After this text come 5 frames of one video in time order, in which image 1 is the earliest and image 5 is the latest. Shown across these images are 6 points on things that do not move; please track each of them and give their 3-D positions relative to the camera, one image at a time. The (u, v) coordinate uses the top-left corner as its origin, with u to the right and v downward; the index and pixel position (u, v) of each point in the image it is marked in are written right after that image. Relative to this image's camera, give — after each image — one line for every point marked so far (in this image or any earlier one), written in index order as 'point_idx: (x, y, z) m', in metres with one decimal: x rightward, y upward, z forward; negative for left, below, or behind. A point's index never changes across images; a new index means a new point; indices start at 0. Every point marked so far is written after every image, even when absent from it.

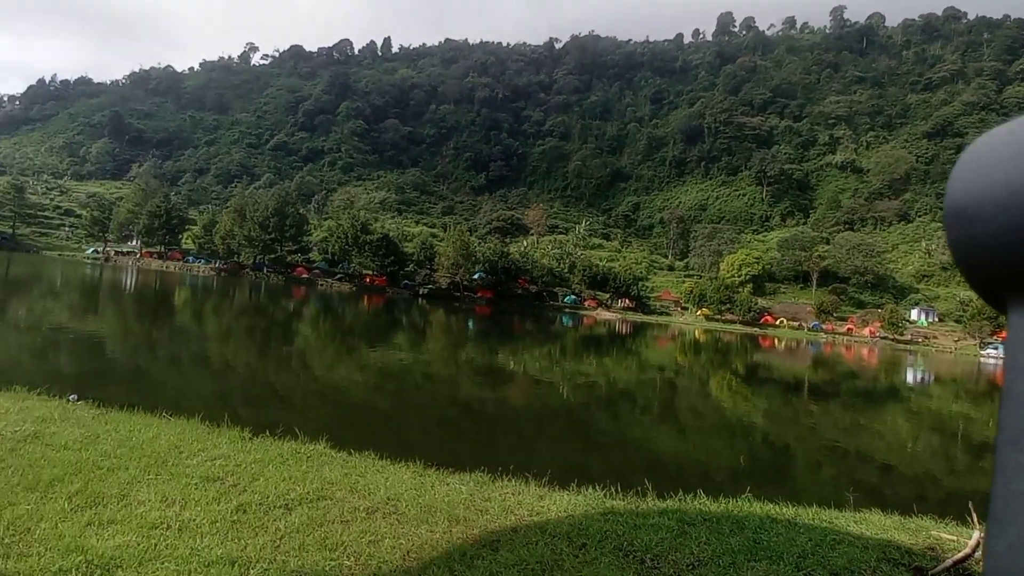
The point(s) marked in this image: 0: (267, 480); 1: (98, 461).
0: (-2.3, -1.8, +5.7) m
1: (-4.0, -1.7, +5.9) m
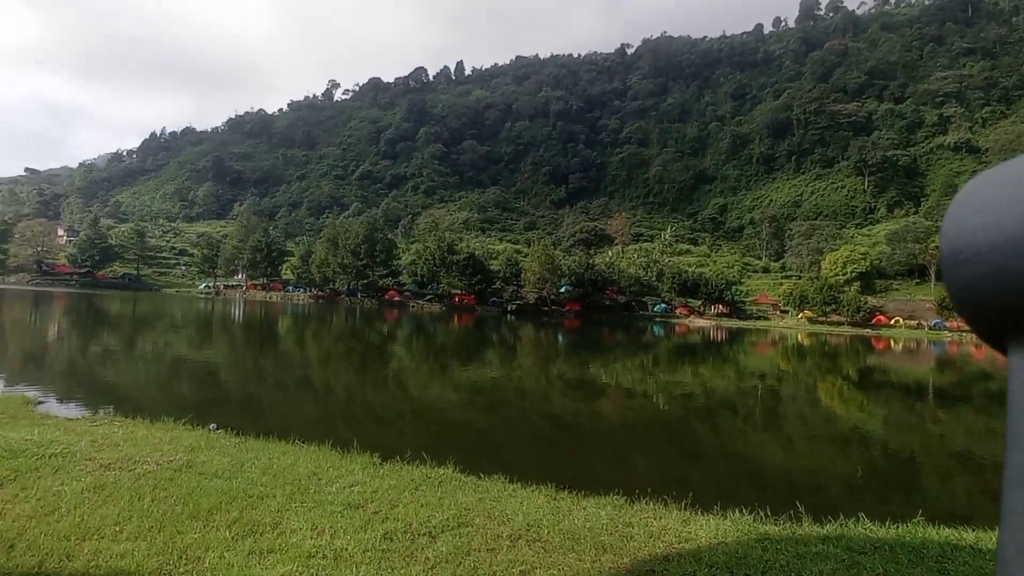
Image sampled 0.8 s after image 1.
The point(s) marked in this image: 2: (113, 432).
0: (-1.0, -2.1, +5.7) m
1: (-2.7, -2.0, +6.1) m
2: (-5.3, -1.9, +8.0) m
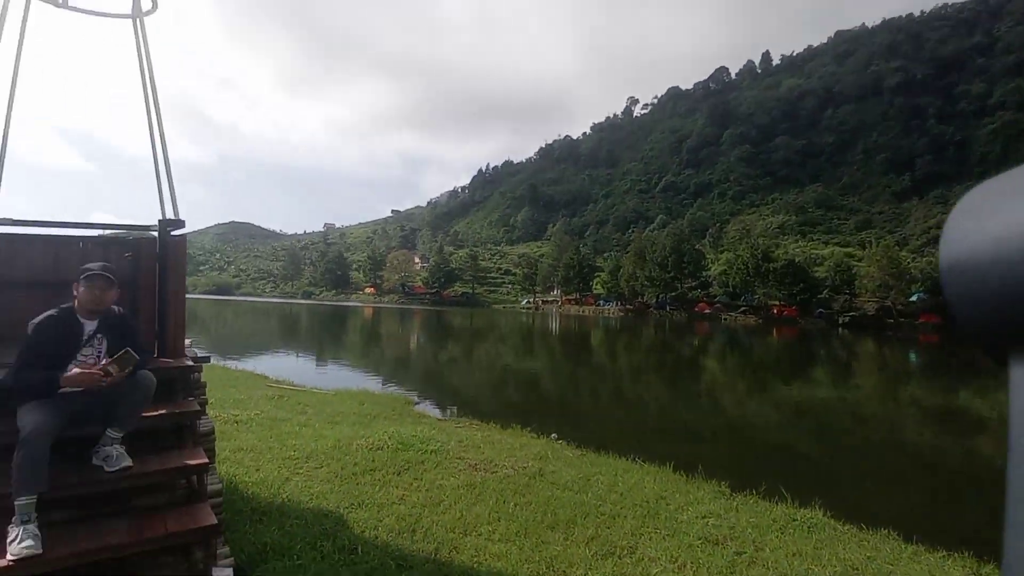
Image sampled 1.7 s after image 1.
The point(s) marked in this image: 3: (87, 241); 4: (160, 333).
0: (+2.2, -2.2, +5.0) m
1: (+0.8, -2.2, +6.1) m
2: (-0.6, -2.2, +9.0) m
3: (-3.1, +0.3, +4.4) m
4: (-2.6, -0.4, +4.5) m
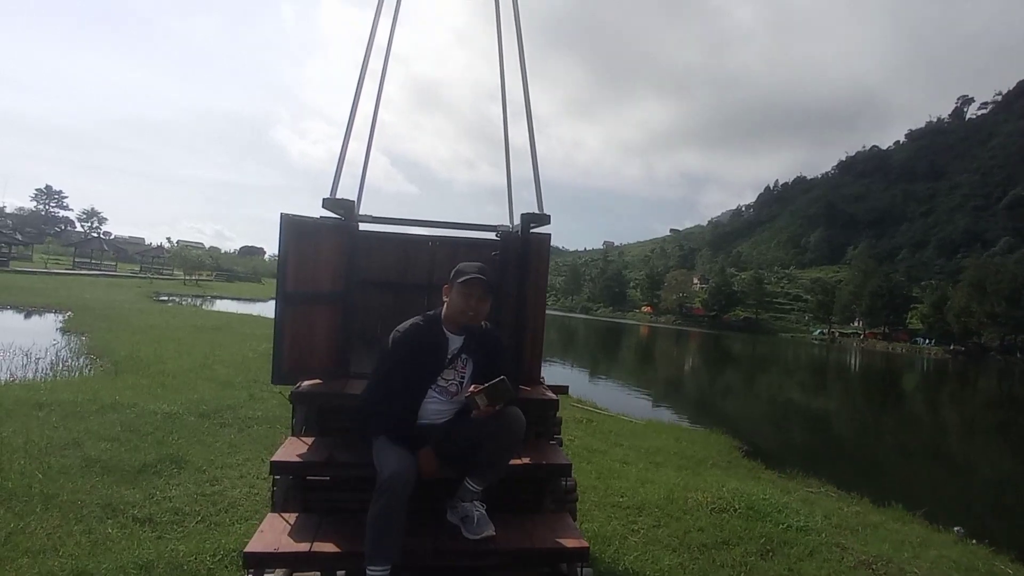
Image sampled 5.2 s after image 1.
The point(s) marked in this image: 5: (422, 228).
0: (+4.5, -2.5, +2.0) m
1: (+3.7, -2.5, +3.6) m
2: (+3.6, -2.5, +6.8) m
3: (-0.4, +0.3, +3.7) m
4: (0.0, -0.4, +3.6) m
5: (-0.6, +0.4, +3.9) m
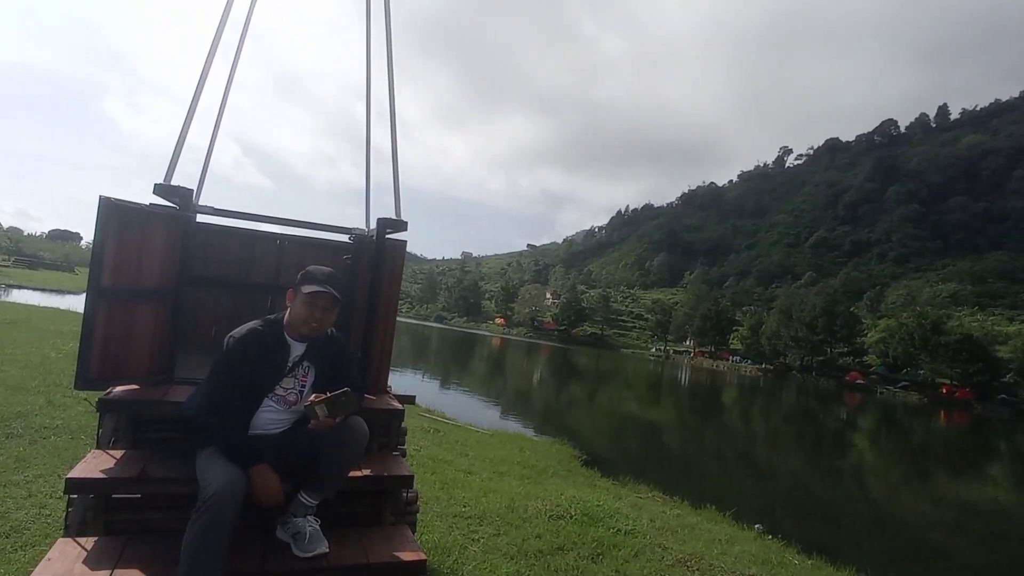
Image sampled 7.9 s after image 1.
0: (+3.7, -2.7, +2.9) m
1: (+2.6, -2.7, +4.3) m
2: (+1.8, -2.7, +7.4) m
3: (-1.3, +0.3, +3.5) m
4: (-0.8, -0.4, +3.5) m
5: (-1.4, +0.4, +3.6) m
